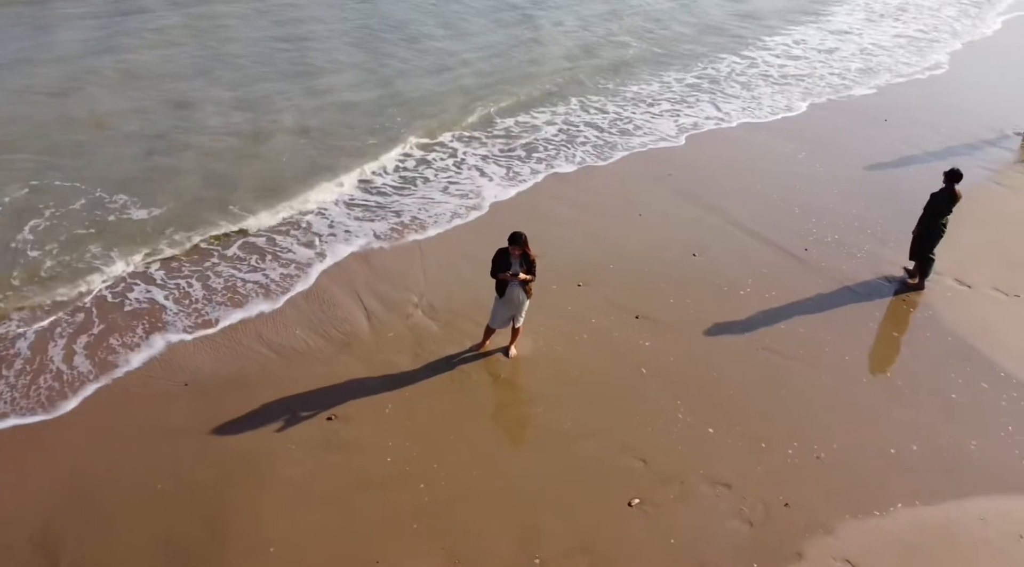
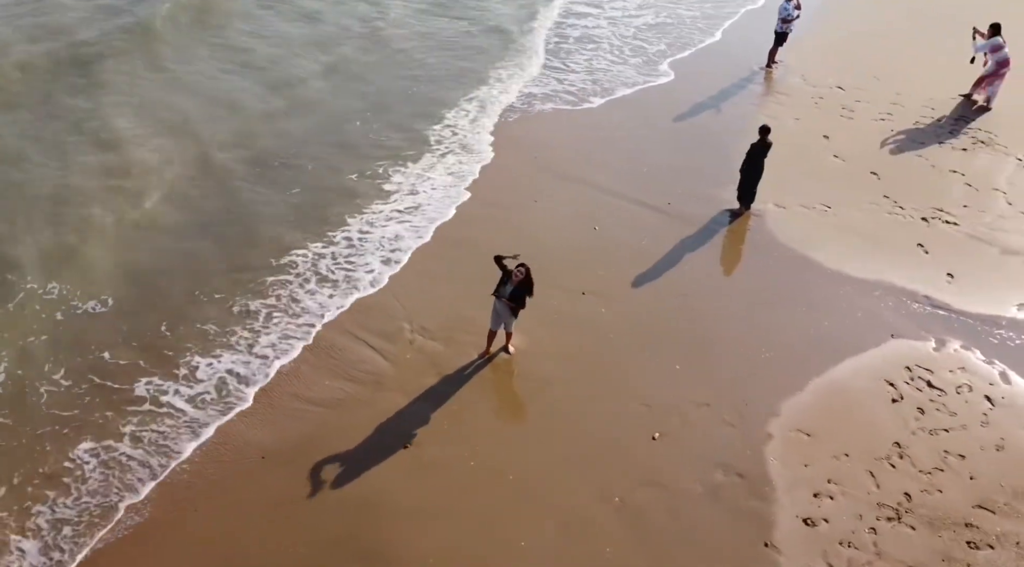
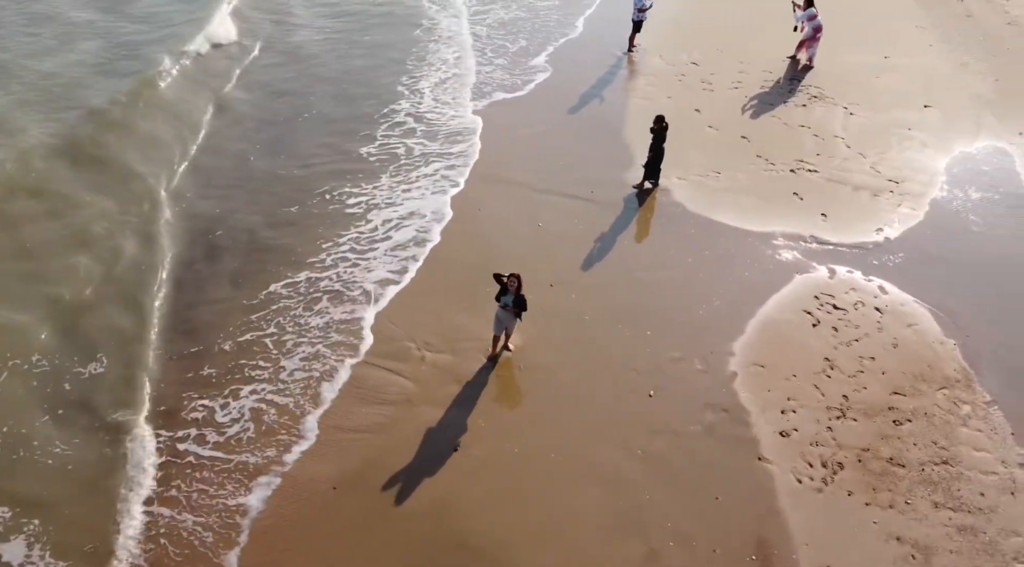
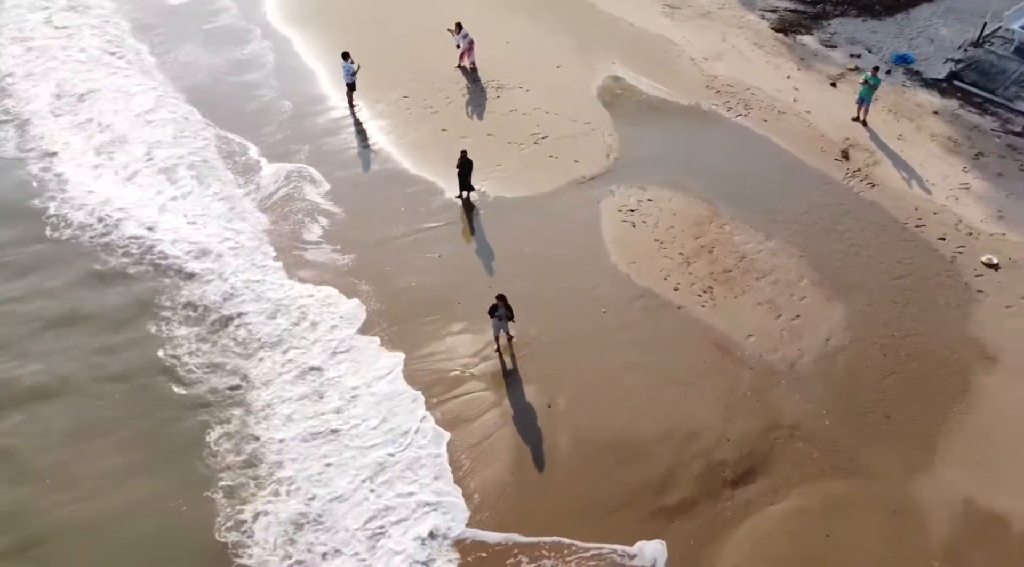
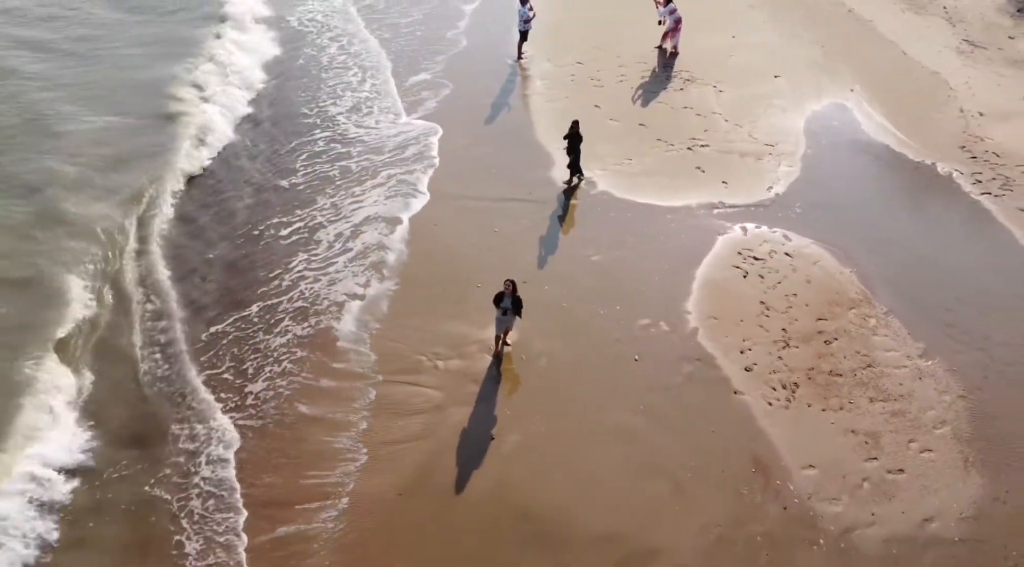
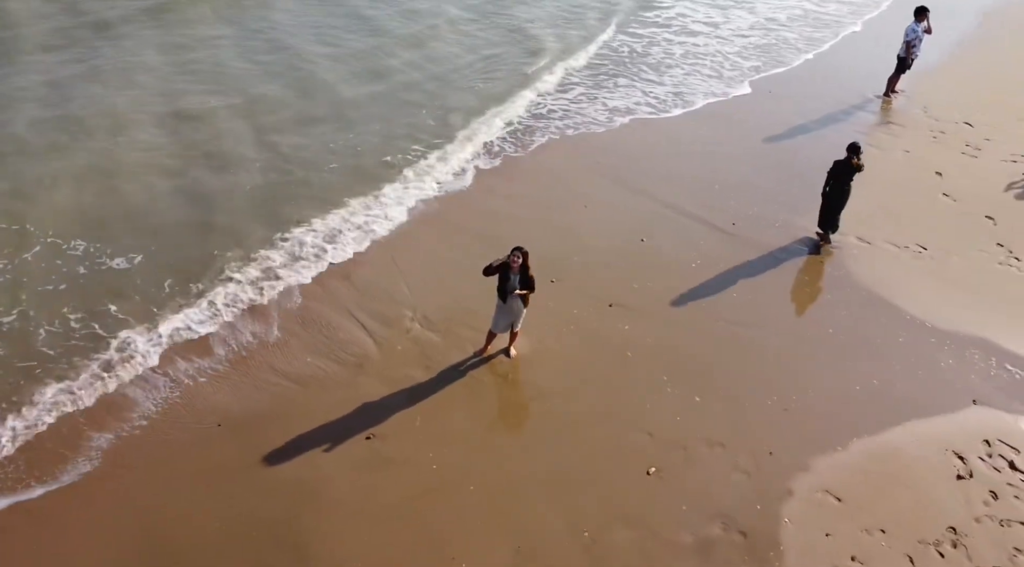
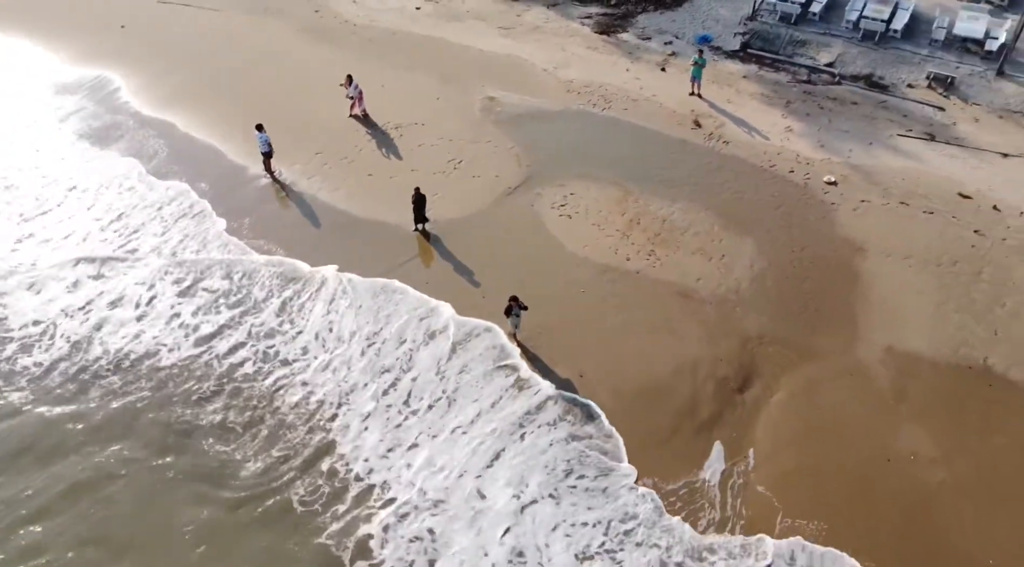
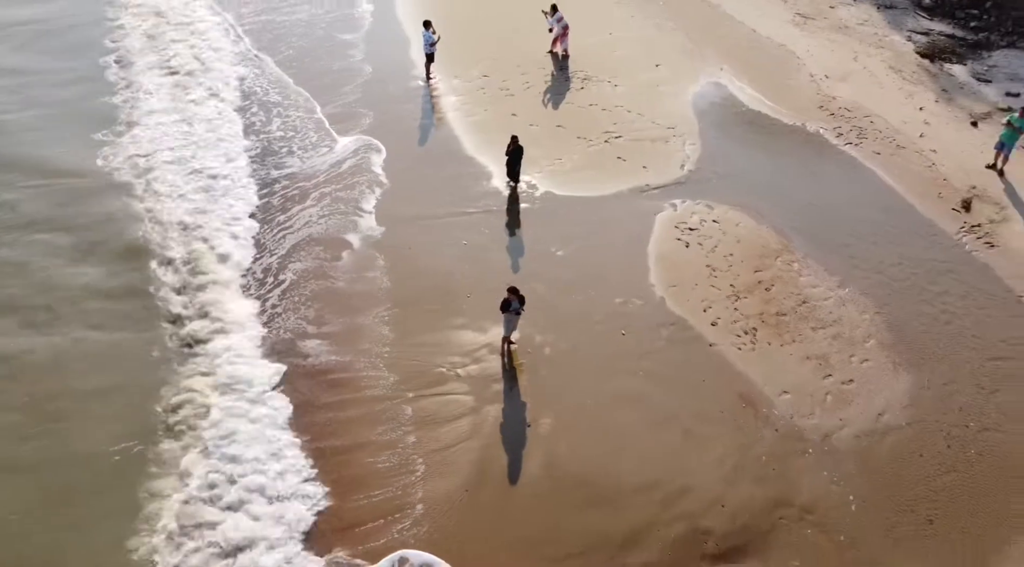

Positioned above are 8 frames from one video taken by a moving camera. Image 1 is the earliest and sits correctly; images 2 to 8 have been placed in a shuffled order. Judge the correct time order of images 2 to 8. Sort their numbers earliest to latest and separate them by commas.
6, 2, 3, 5, 8, 4, 7
